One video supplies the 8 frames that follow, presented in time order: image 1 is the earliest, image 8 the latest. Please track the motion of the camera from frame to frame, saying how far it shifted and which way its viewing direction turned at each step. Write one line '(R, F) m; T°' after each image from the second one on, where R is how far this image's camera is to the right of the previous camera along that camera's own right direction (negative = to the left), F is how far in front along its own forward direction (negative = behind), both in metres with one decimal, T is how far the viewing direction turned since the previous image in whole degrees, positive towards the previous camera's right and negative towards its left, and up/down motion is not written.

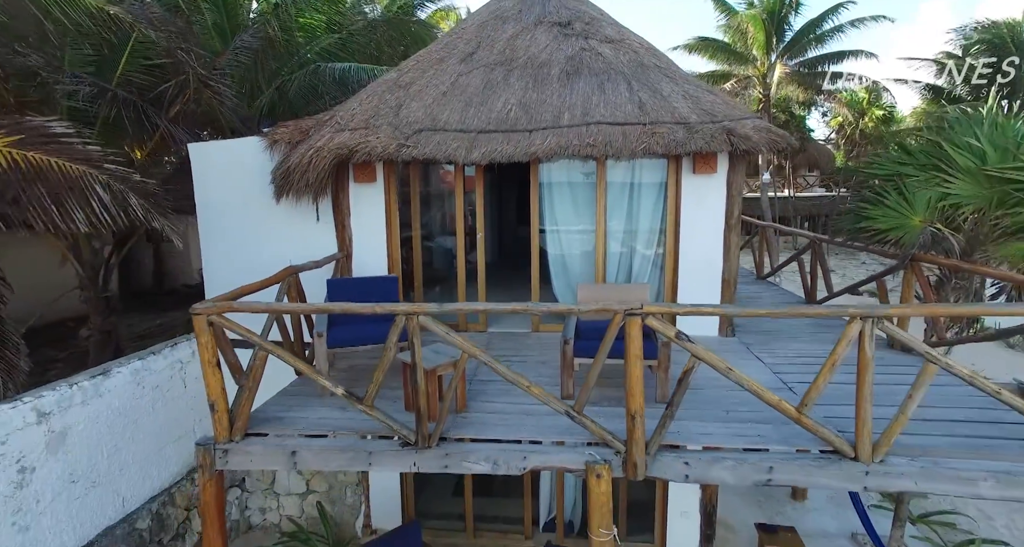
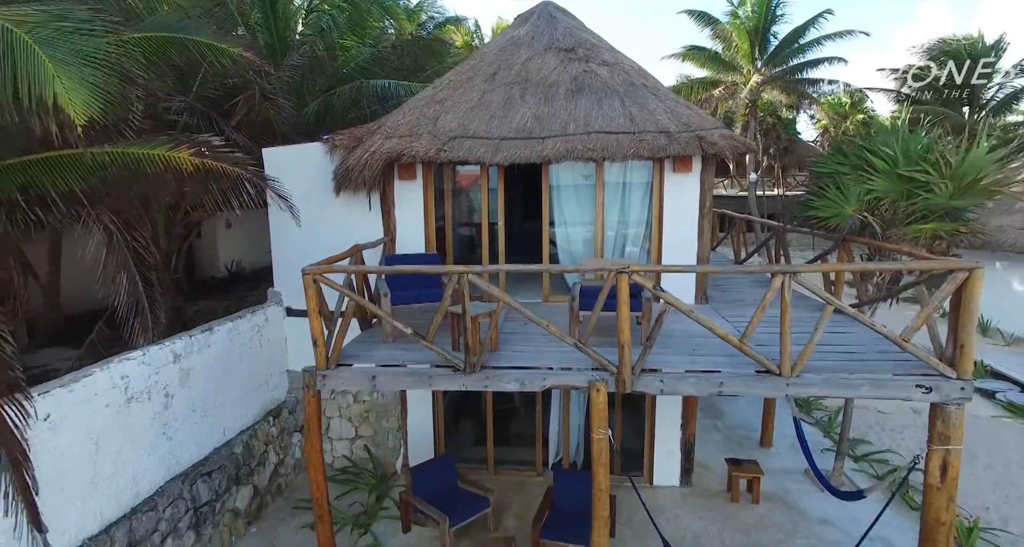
(-0.2, -1.3) m; 0°
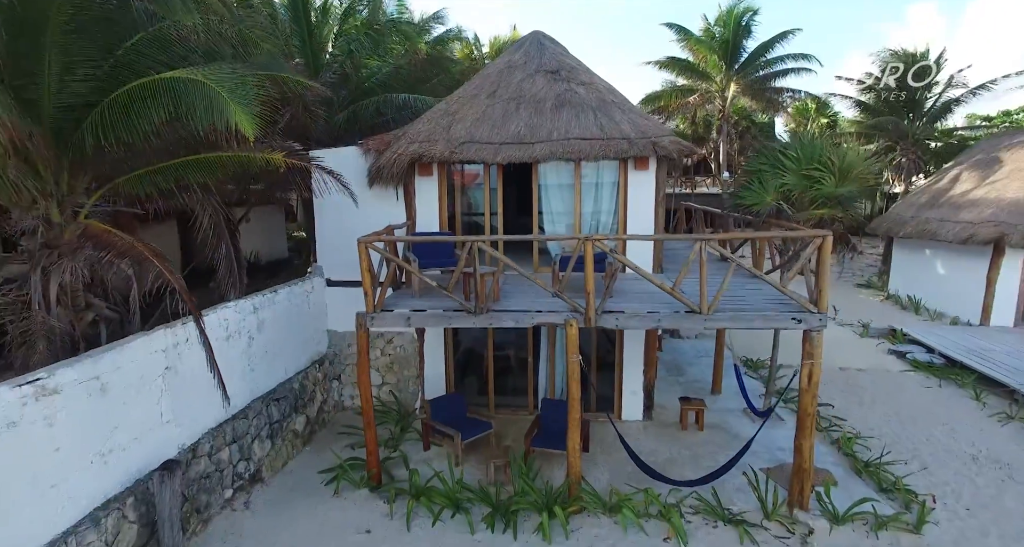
(-0.1, -1.7) m; +1°
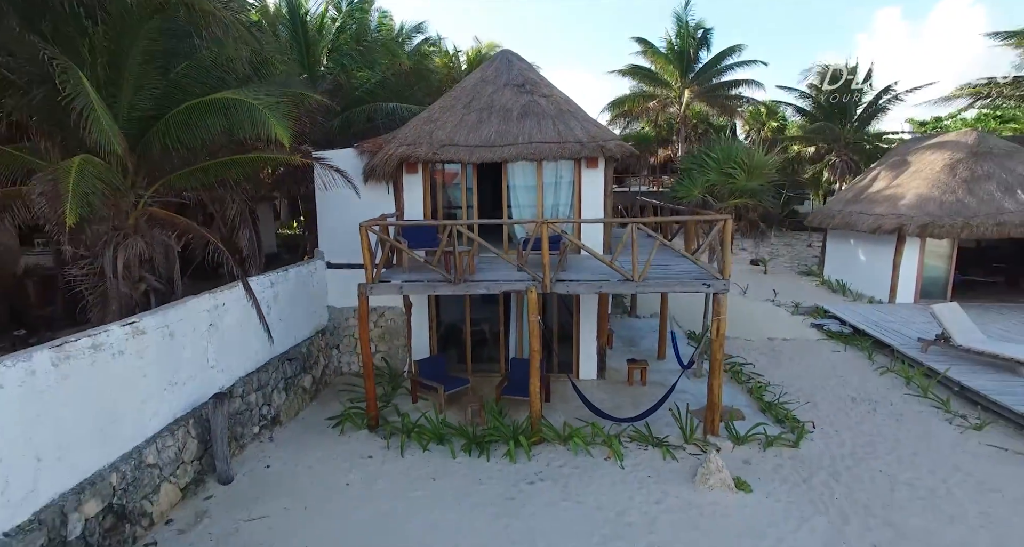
(+0.1, -1.6) m; +2°
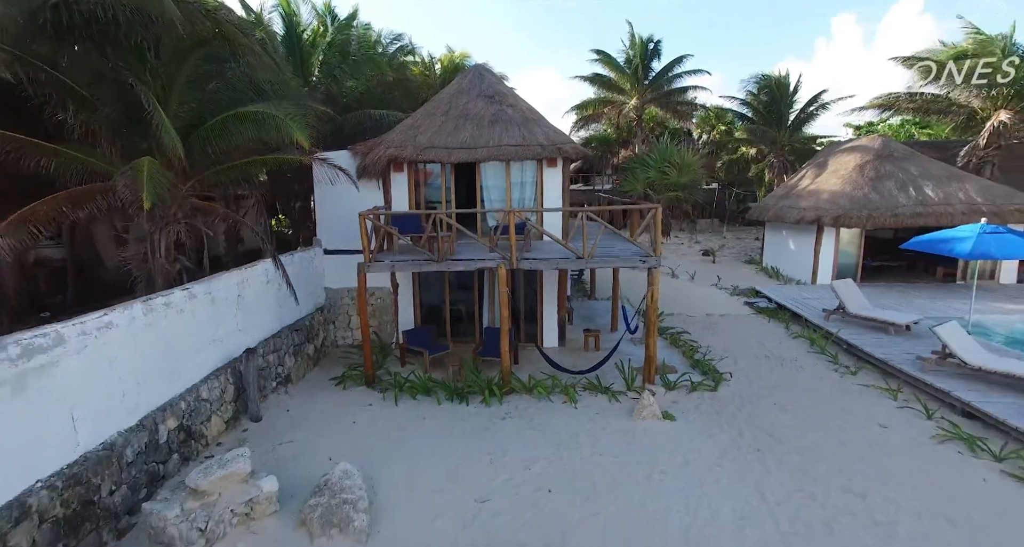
(0.0, -1.7) m; +3°
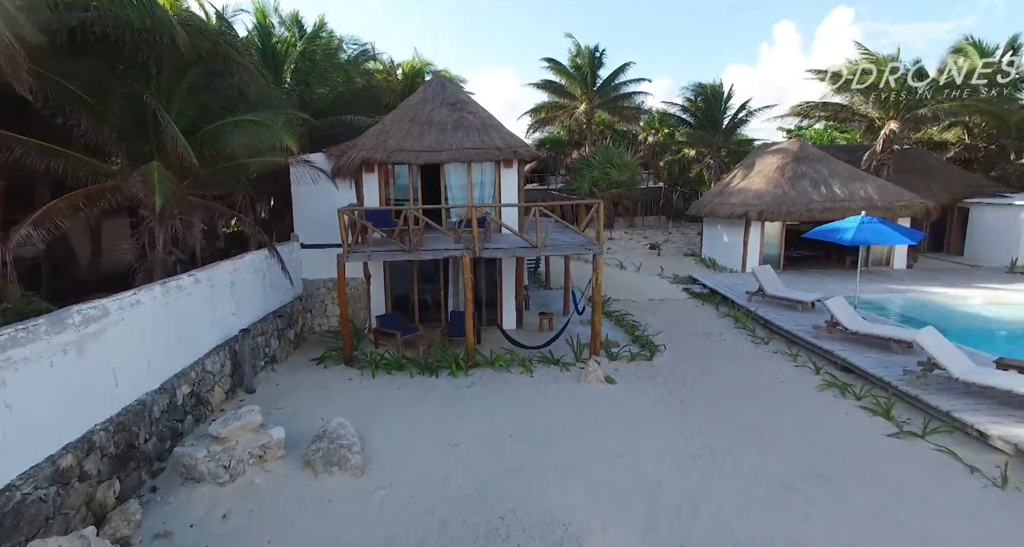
(-0.1, -1.3) m; +5°
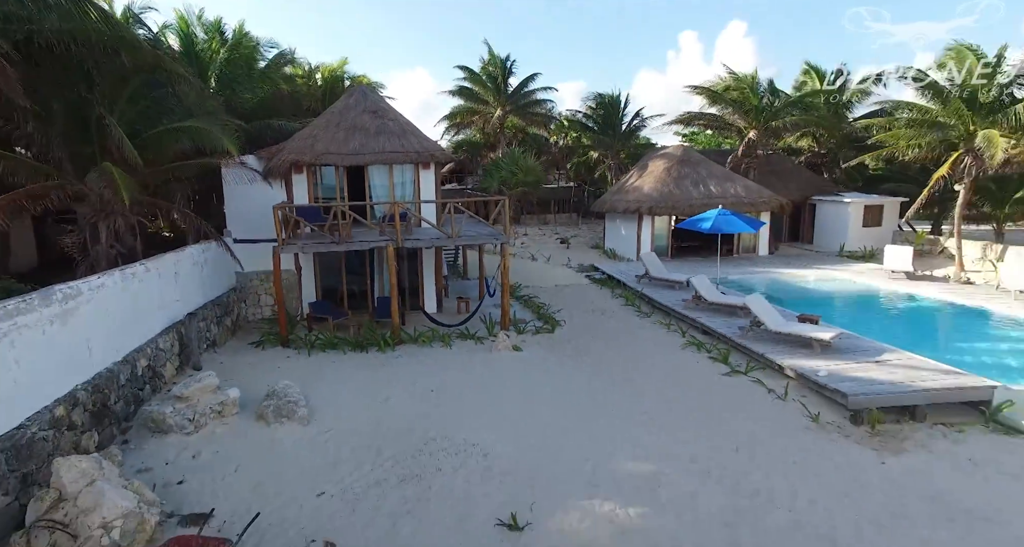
(+0.1, -1.8) m; +8°
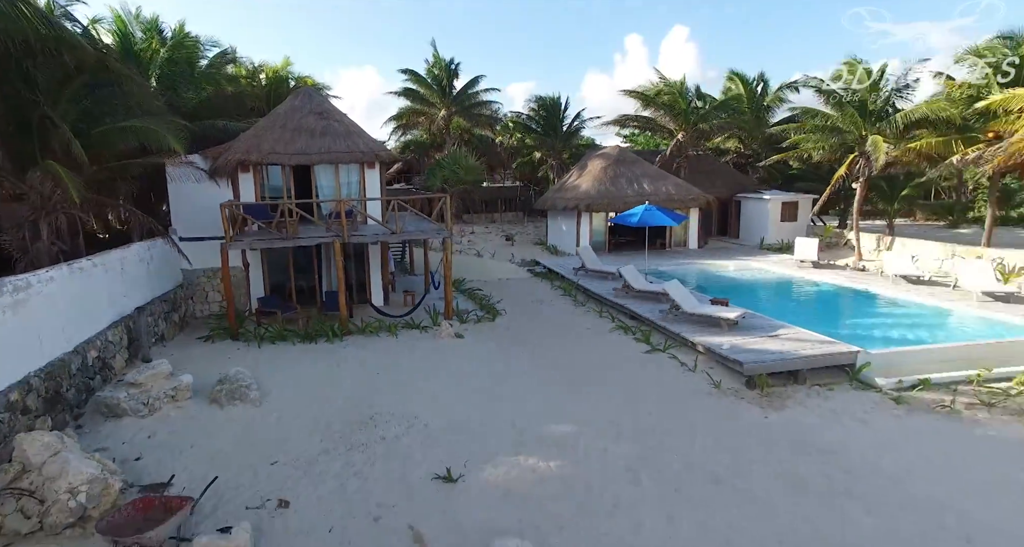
(+0.3, -0.9) m; +5°
